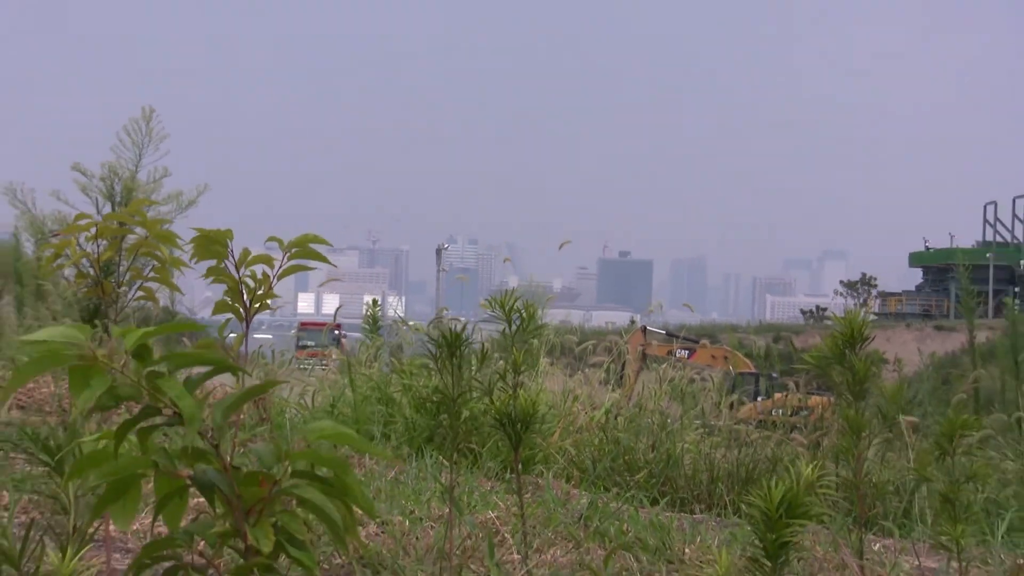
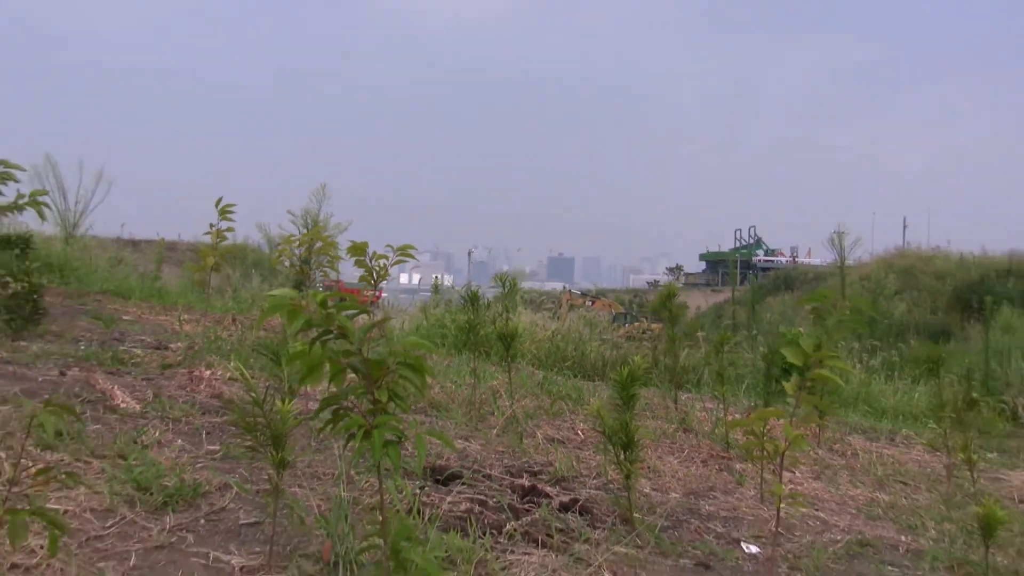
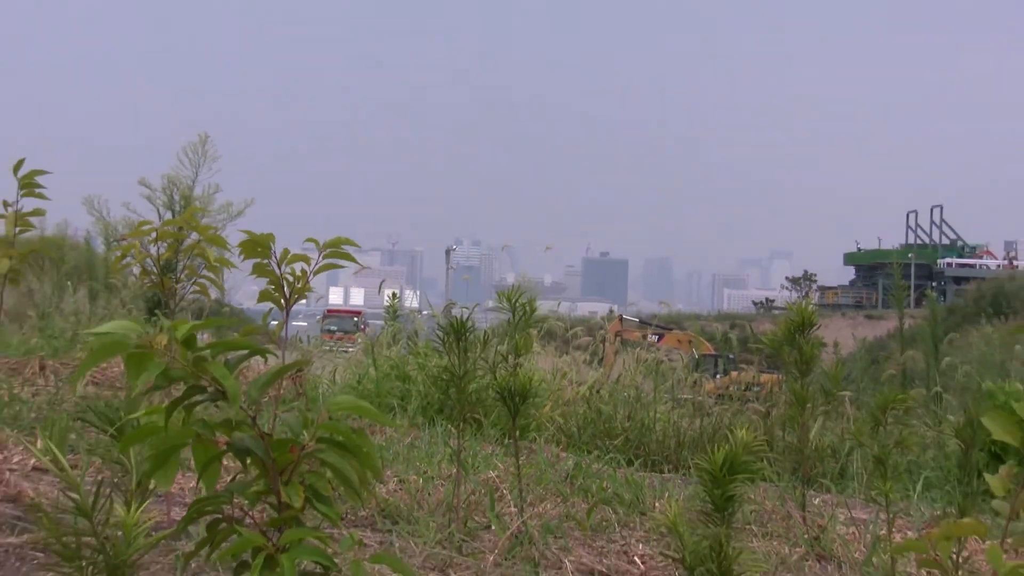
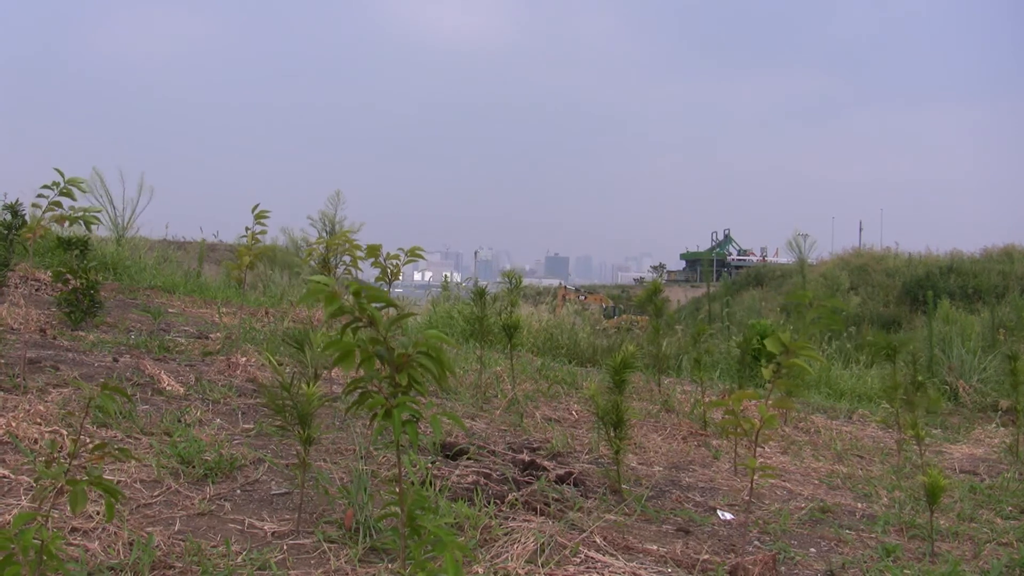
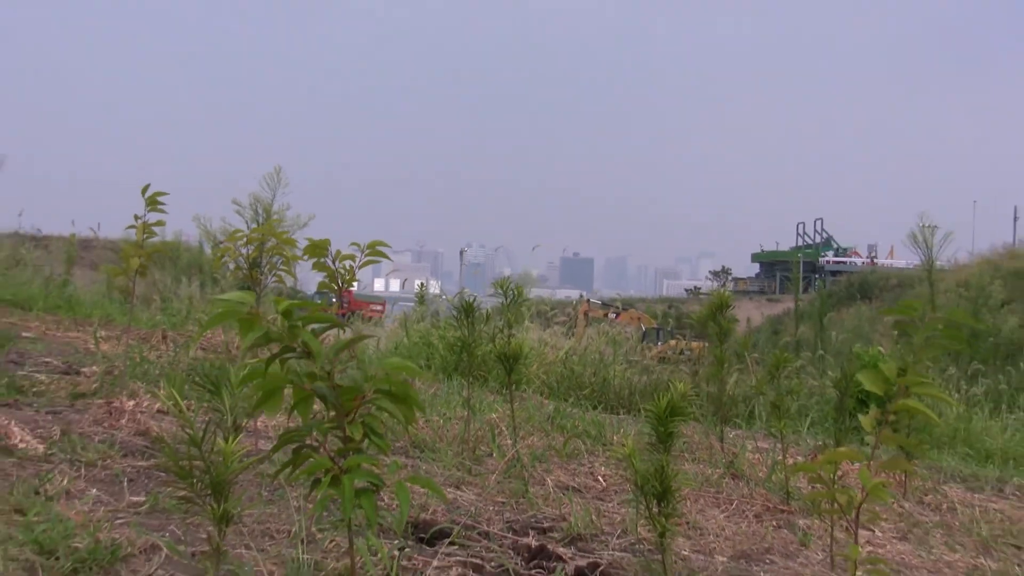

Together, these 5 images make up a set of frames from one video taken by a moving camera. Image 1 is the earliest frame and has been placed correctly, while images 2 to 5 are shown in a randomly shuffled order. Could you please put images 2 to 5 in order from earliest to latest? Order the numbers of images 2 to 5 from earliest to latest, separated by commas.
3, 5, 2, 4
